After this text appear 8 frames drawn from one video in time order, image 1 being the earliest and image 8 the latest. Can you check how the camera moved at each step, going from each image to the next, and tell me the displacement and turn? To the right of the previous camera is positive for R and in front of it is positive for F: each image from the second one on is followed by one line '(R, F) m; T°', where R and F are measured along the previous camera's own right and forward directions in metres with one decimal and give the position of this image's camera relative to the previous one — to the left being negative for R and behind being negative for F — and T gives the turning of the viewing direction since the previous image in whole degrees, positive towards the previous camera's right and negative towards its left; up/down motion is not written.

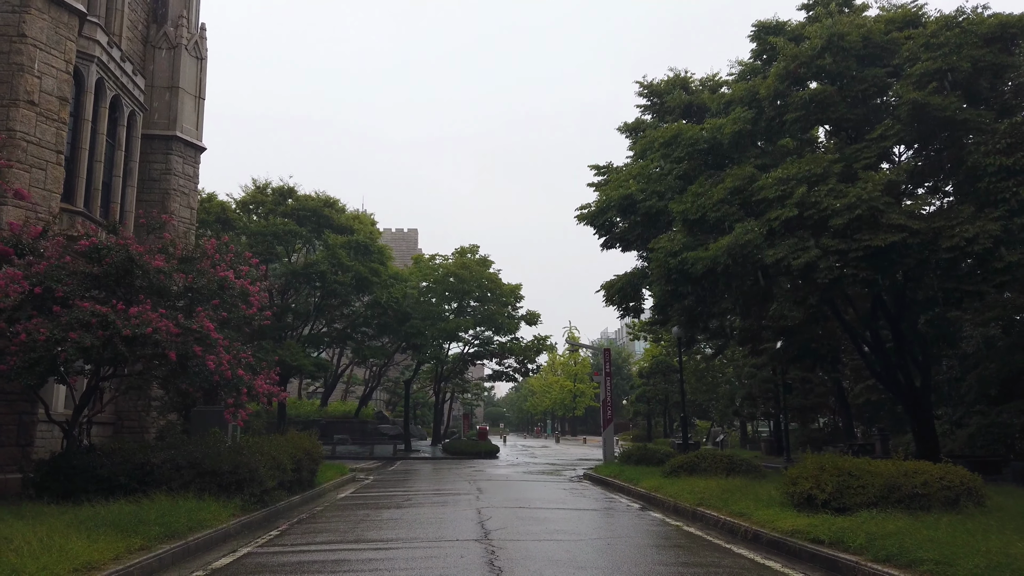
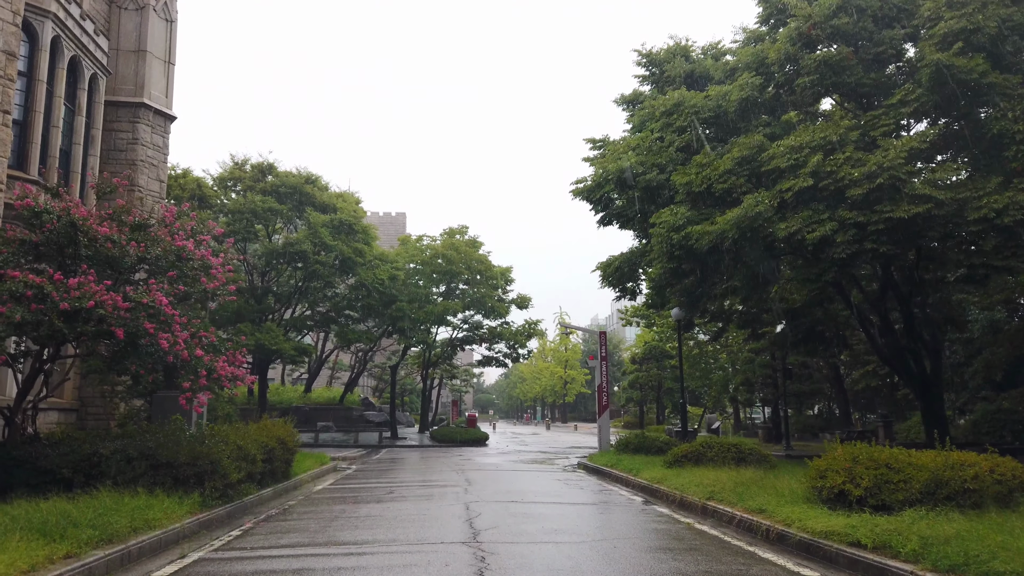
(0.0, +1.1) m; +1°
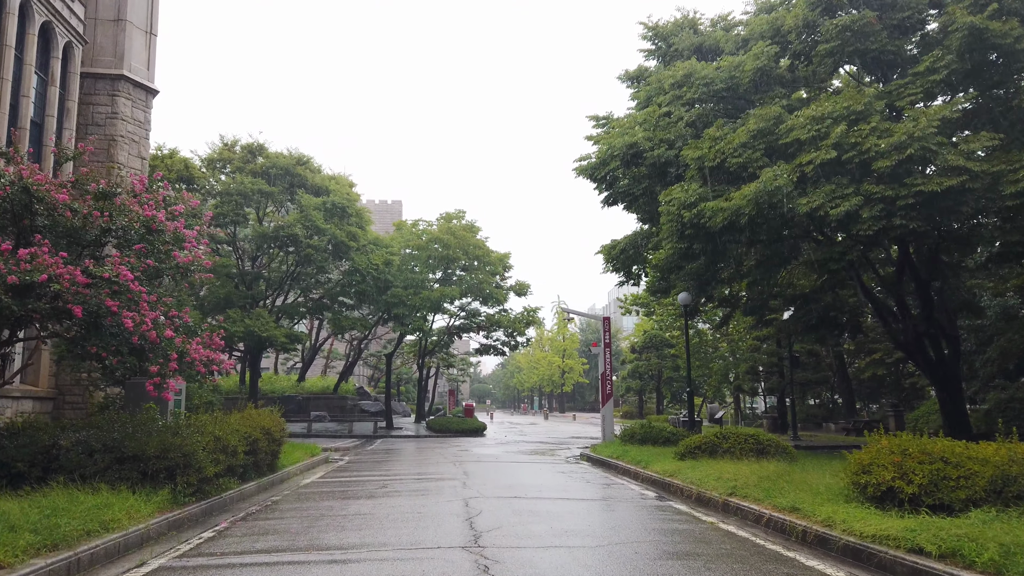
(-0.1, +0.9) m; 0°
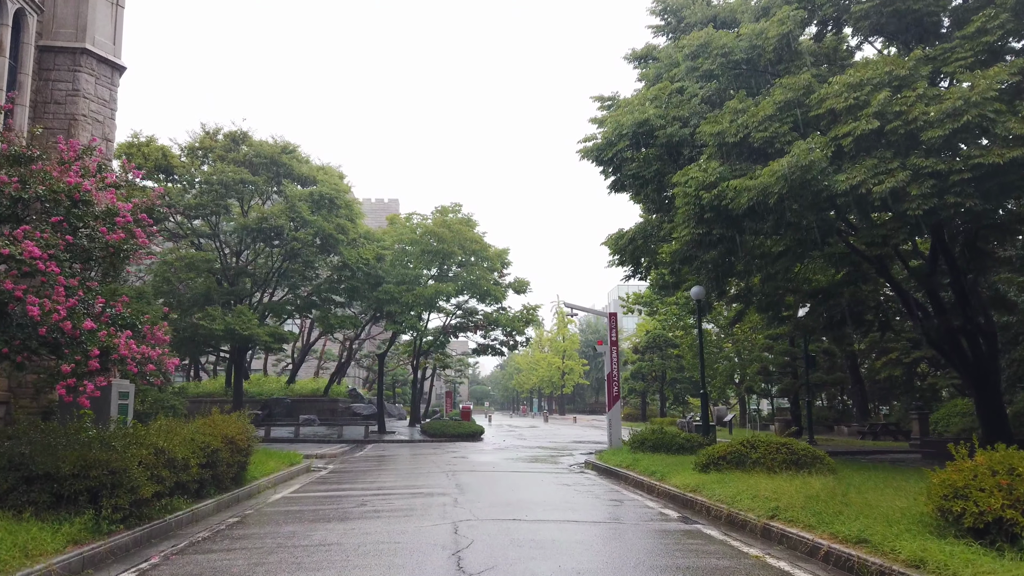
(0.0, +1.5) m; 0°
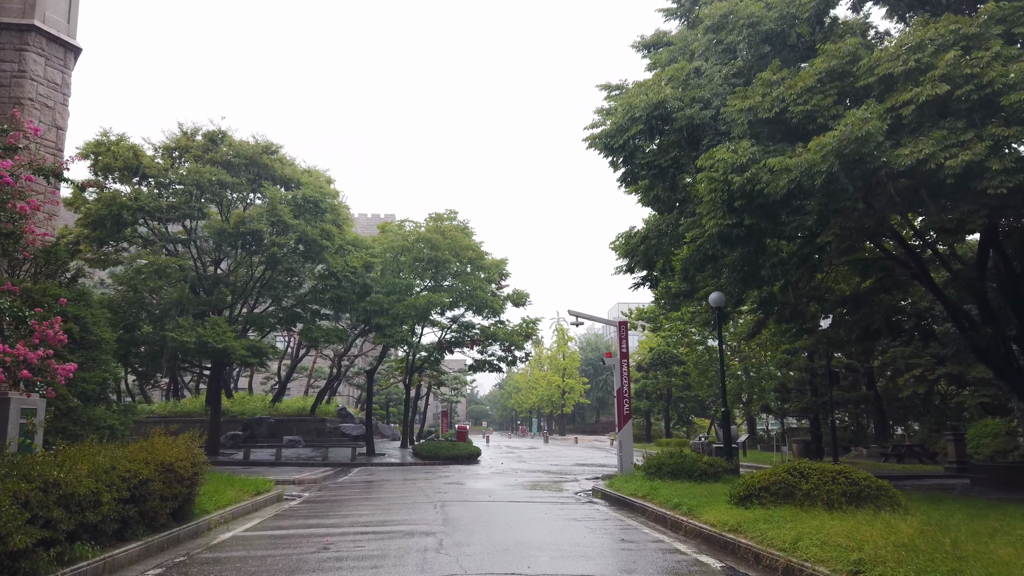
(0.0, +1.8) m; 0°
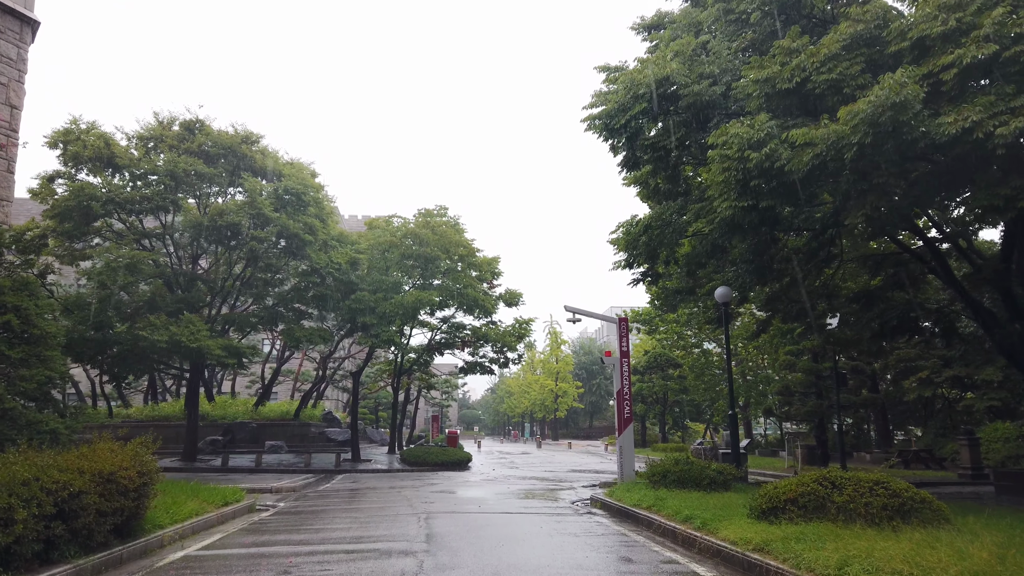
(0.0, +1.1) m; +1°
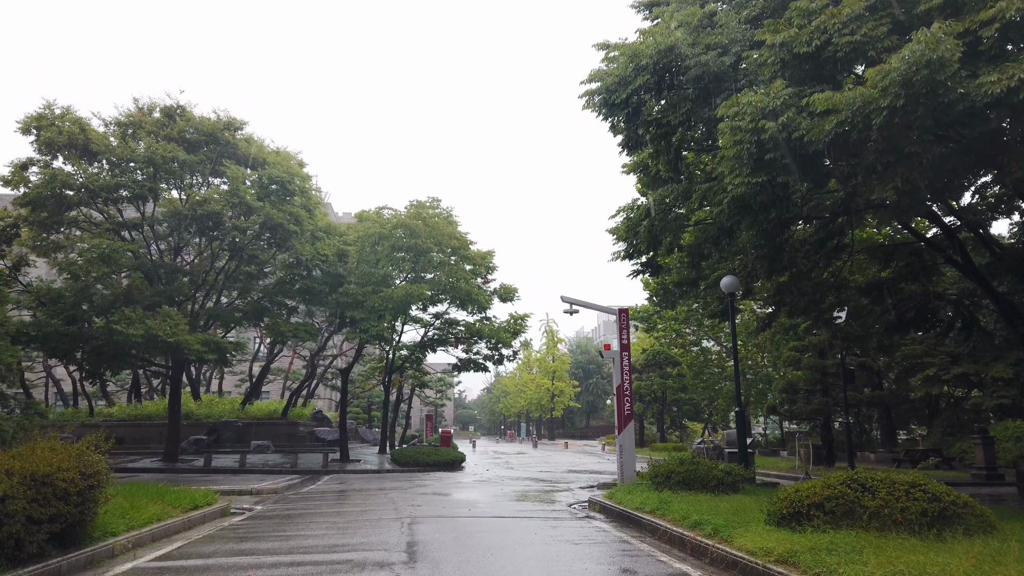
(+0.1, +0.9) m; 0°
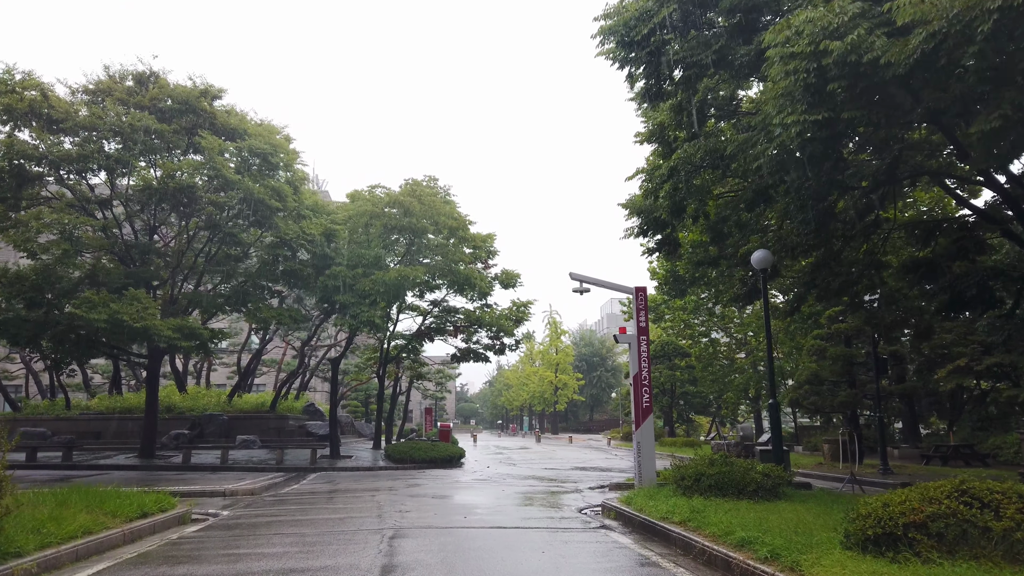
(0.0, +1.7) m; 0°
